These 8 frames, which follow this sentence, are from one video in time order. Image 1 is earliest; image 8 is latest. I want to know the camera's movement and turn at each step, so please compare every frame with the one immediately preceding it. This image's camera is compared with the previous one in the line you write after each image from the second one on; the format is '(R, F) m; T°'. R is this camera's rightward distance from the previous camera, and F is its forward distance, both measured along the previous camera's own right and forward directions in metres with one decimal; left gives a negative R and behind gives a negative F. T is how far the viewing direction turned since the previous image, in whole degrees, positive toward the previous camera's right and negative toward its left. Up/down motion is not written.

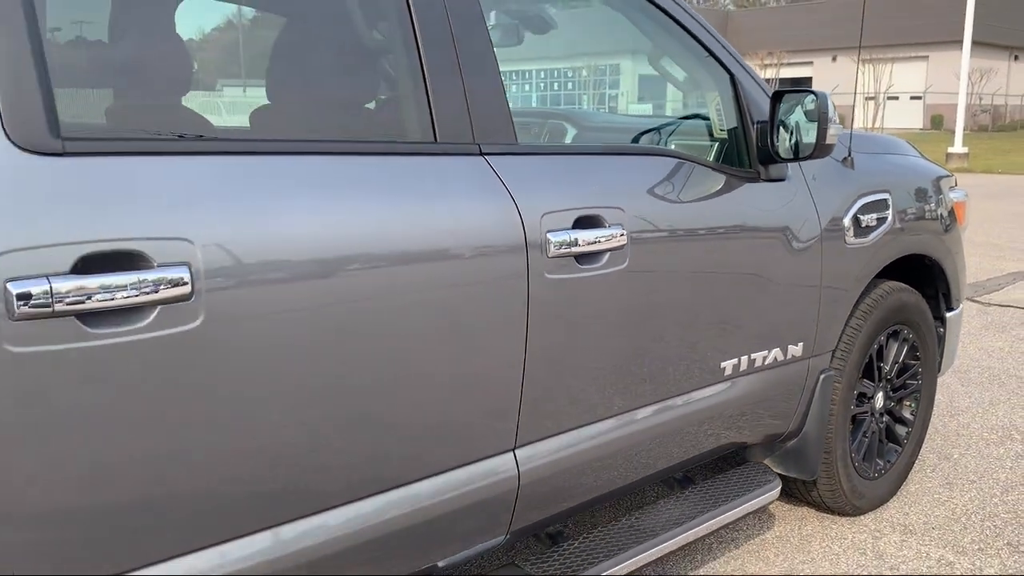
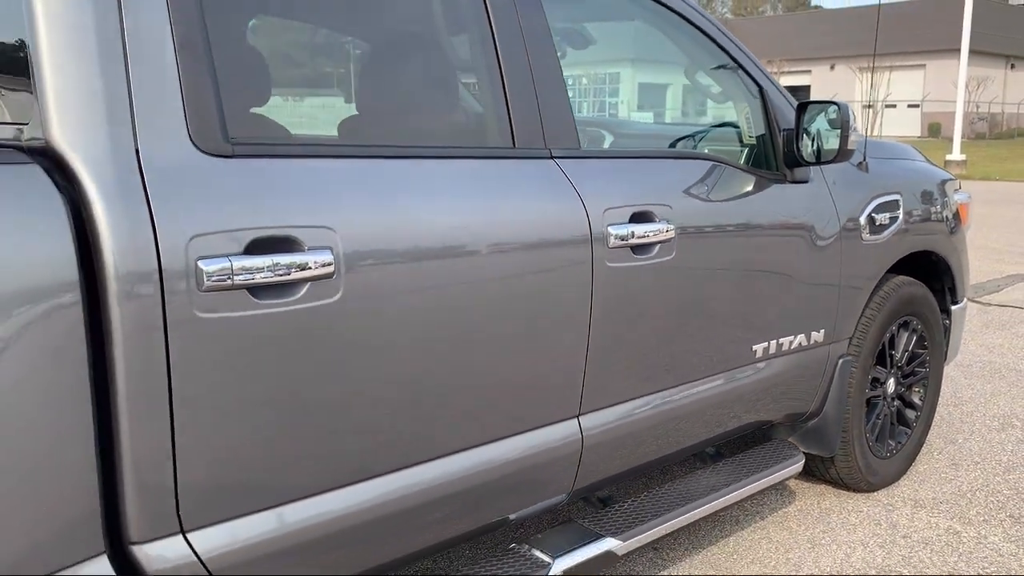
(-0.2, -0.3) m; 0°
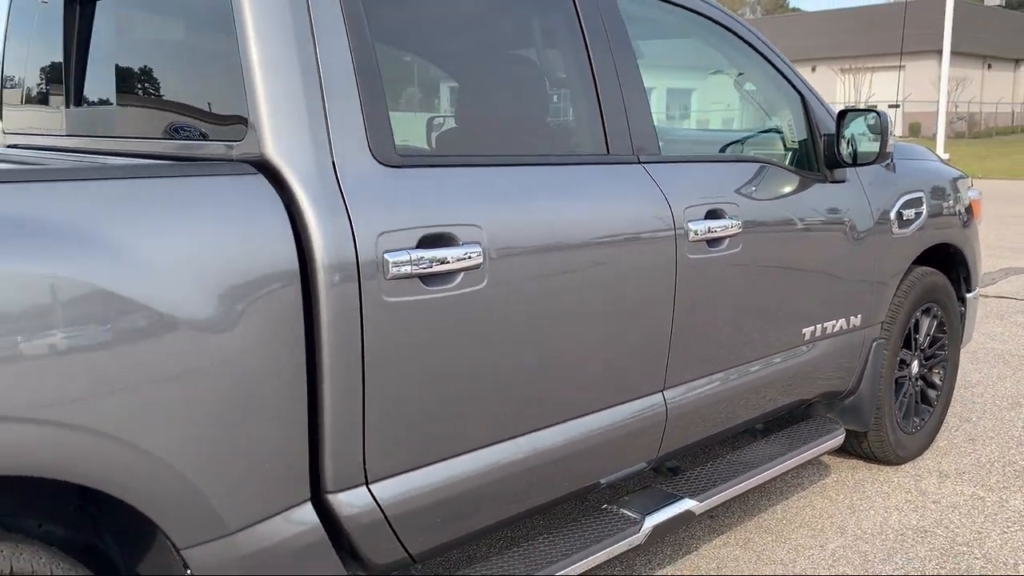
(-0.3, -0.3) m; +1°
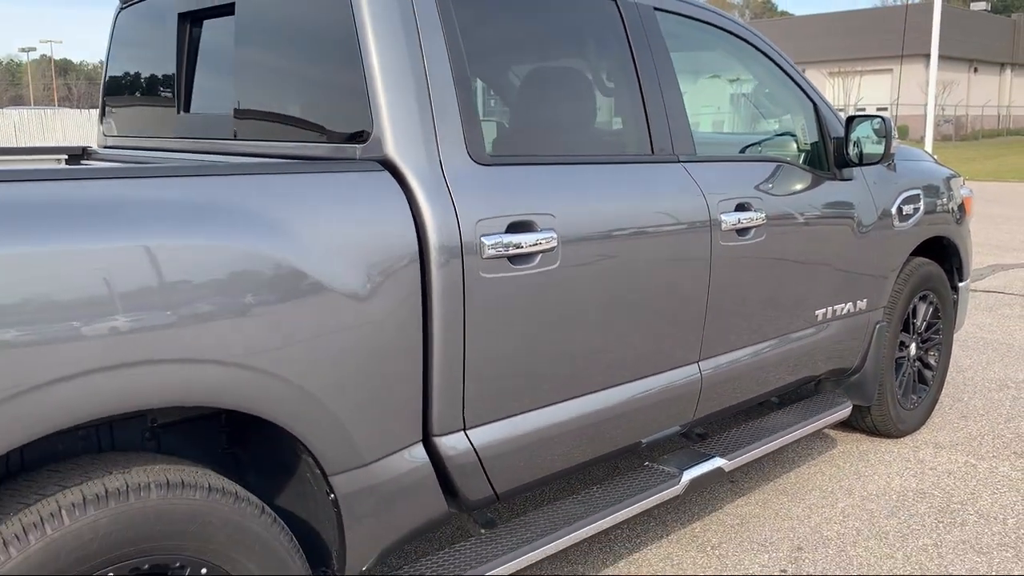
(-0.2, -0.4) m; +1°
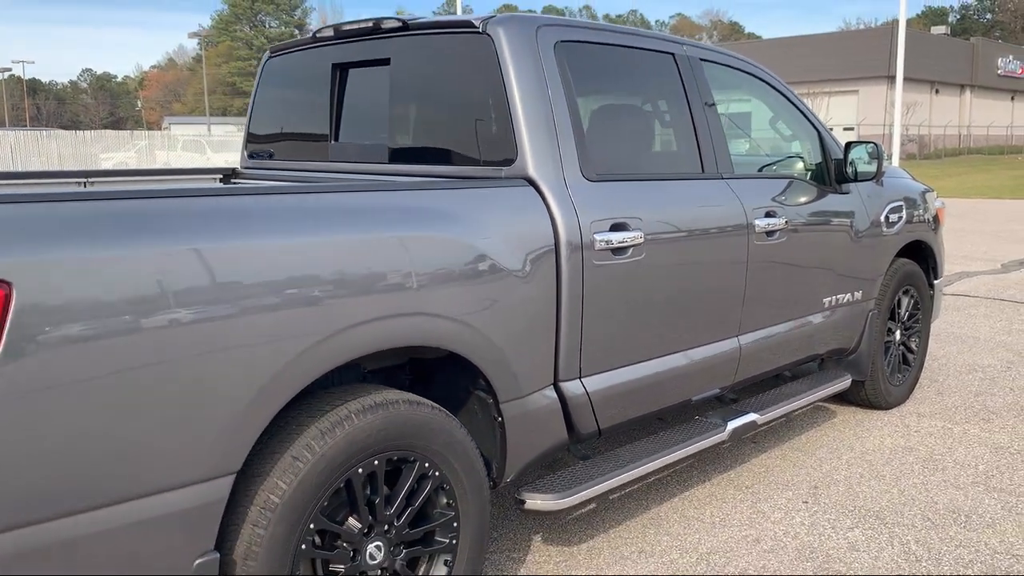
(-0.4, -0.7) m; +2°
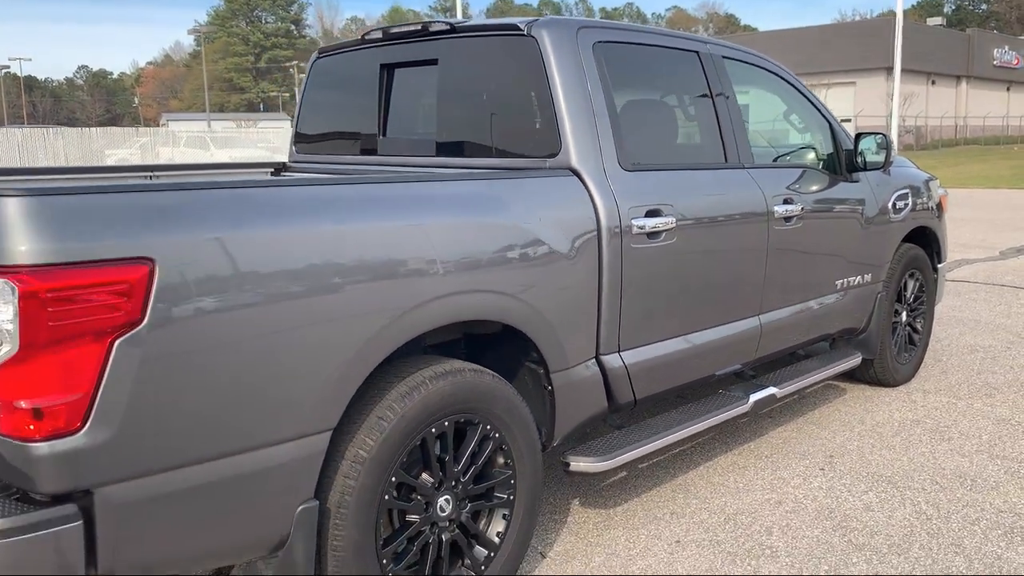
(-0.2, -0.3) m; 0°
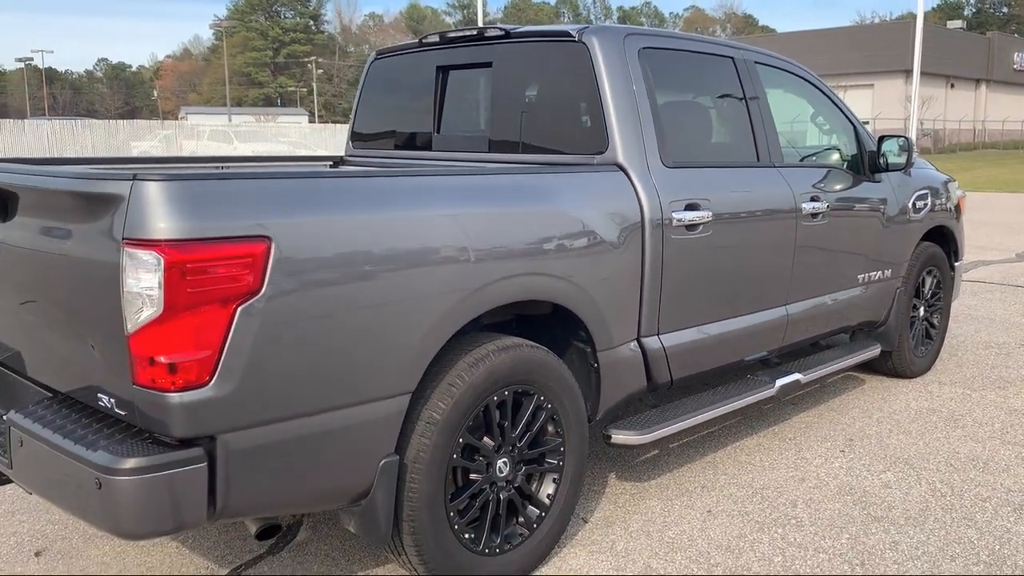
(-0.1, -0.3) m; -1°
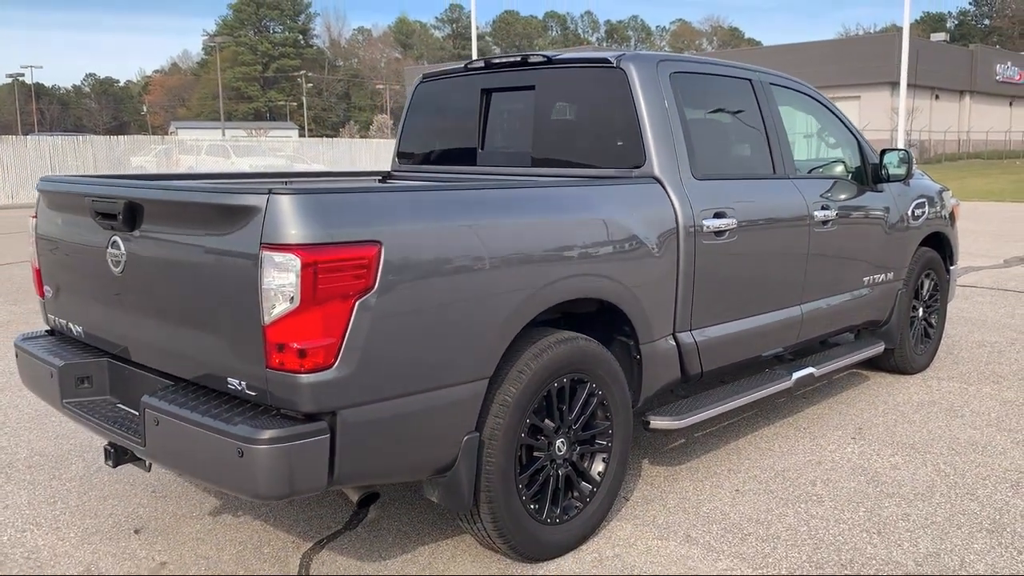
(-0.2, -0.4) m; +1°
